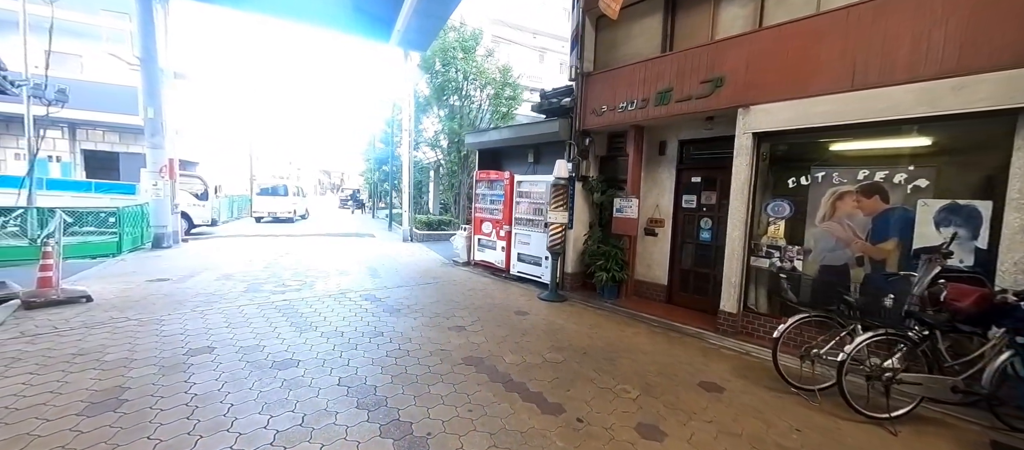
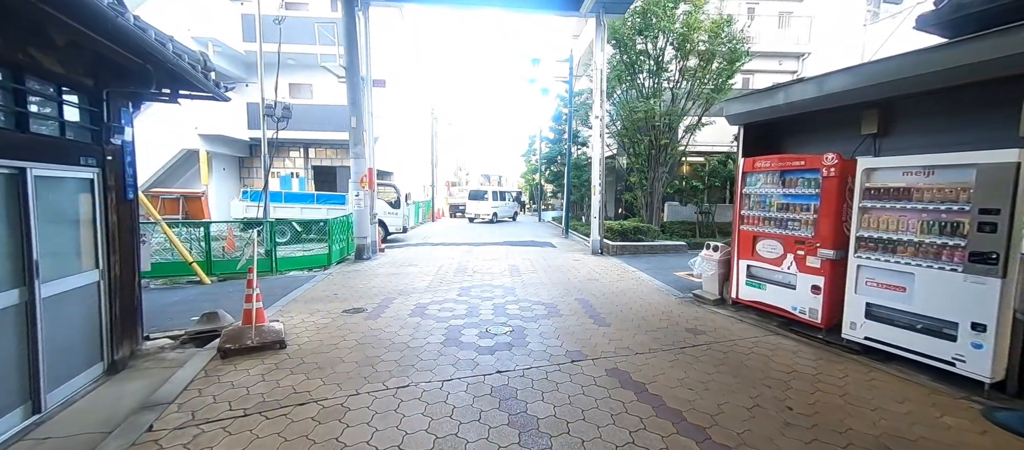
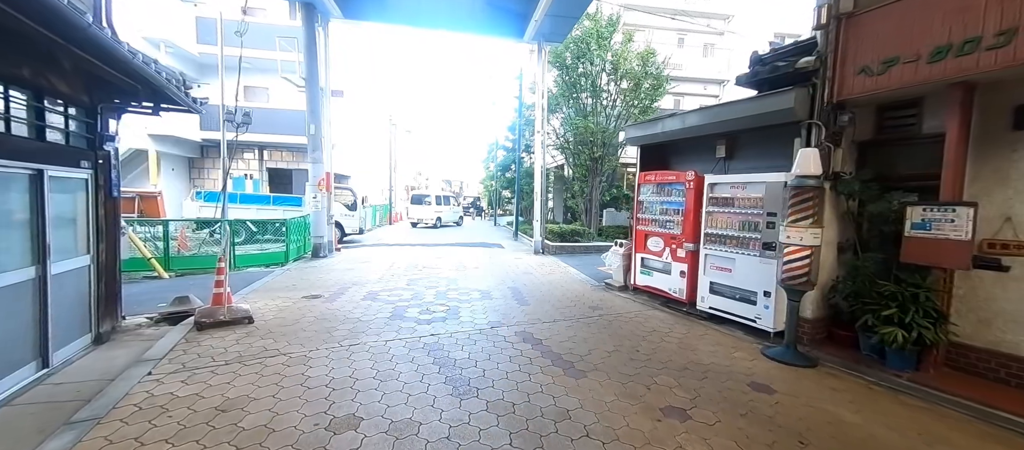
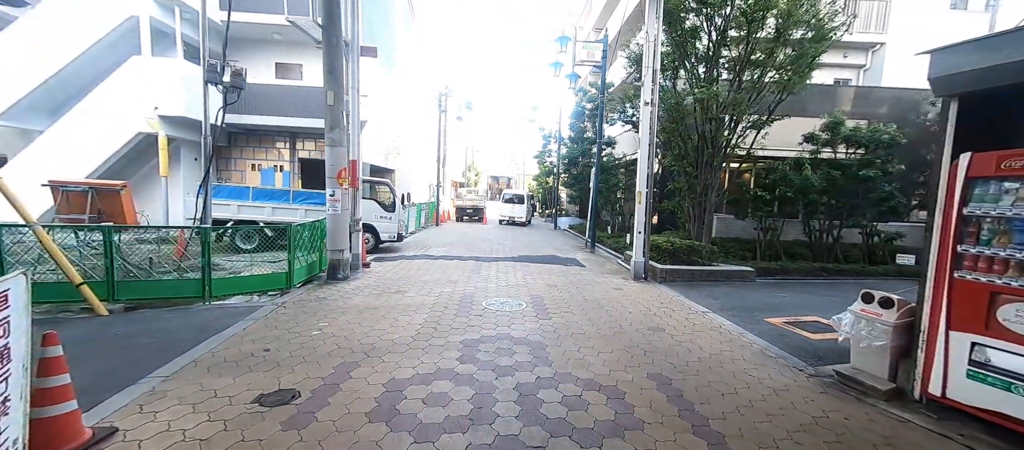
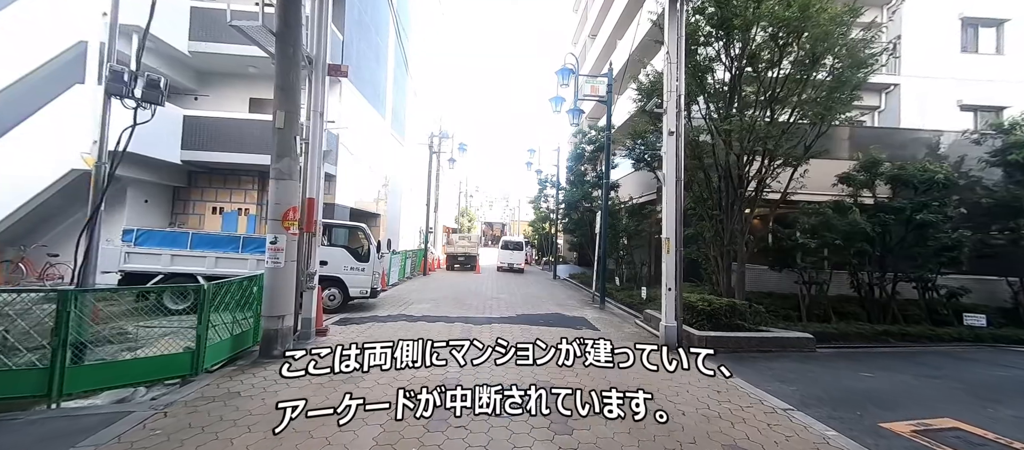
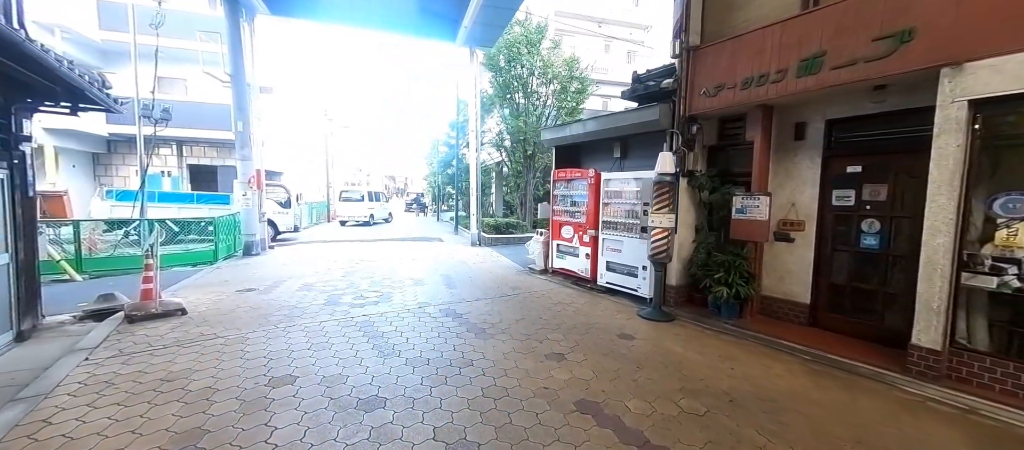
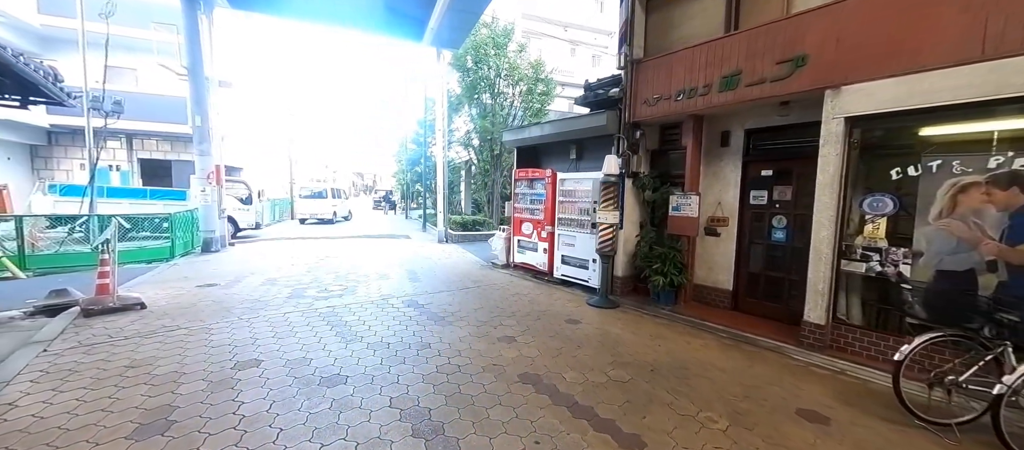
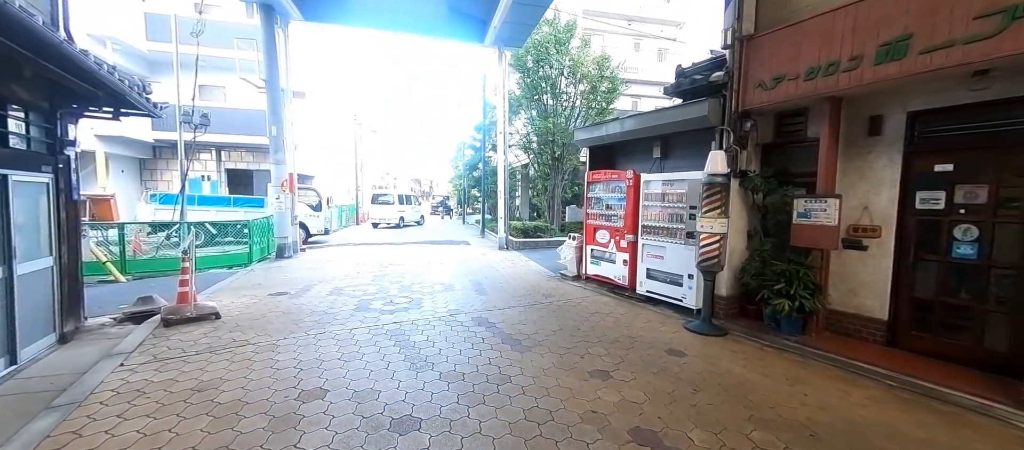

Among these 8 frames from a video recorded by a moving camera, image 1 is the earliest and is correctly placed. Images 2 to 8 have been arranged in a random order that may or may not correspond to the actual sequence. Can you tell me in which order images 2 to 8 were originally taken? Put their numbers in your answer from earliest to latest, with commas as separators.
7, 6, 8, 3, 2, 4, 5
